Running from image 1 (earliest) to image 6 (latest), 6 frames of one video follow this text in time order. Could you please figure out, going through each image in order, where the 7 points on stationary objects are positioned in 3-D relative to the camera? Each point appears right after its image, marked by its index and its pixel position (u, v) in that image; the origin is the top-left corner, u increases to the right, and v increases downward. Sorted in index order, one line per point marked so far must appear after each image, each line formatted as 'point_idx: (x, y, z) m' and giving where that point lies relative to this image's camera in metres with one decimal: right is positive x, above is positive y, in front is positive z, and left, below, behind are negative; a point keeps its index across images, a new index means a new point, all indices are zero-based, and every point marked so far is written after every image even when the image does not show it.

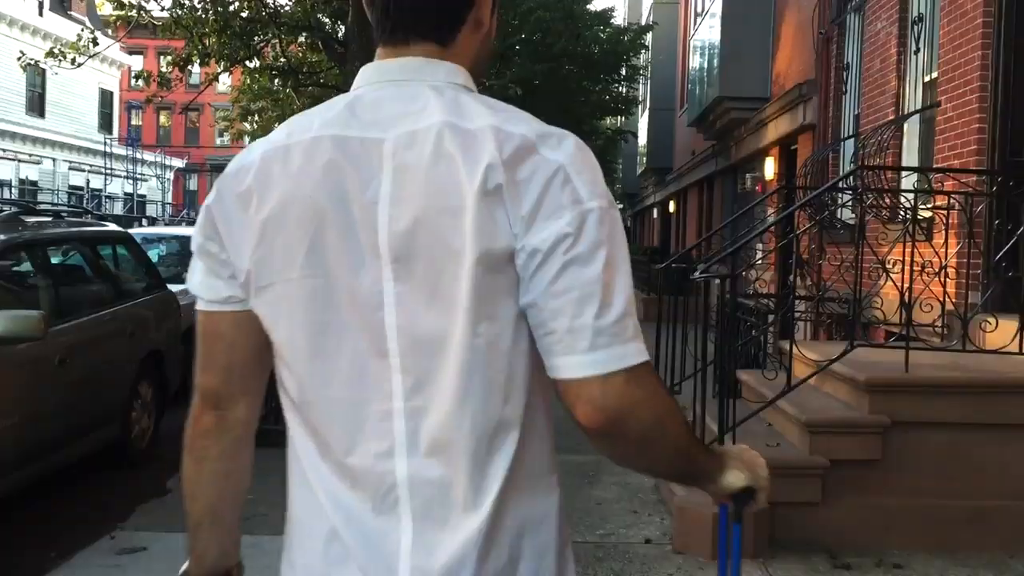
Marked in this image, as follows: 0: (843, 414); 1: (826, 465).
0: (+1.7, -0.6, +4.8) m
1: (+1.5, -0.9, +4.7) m
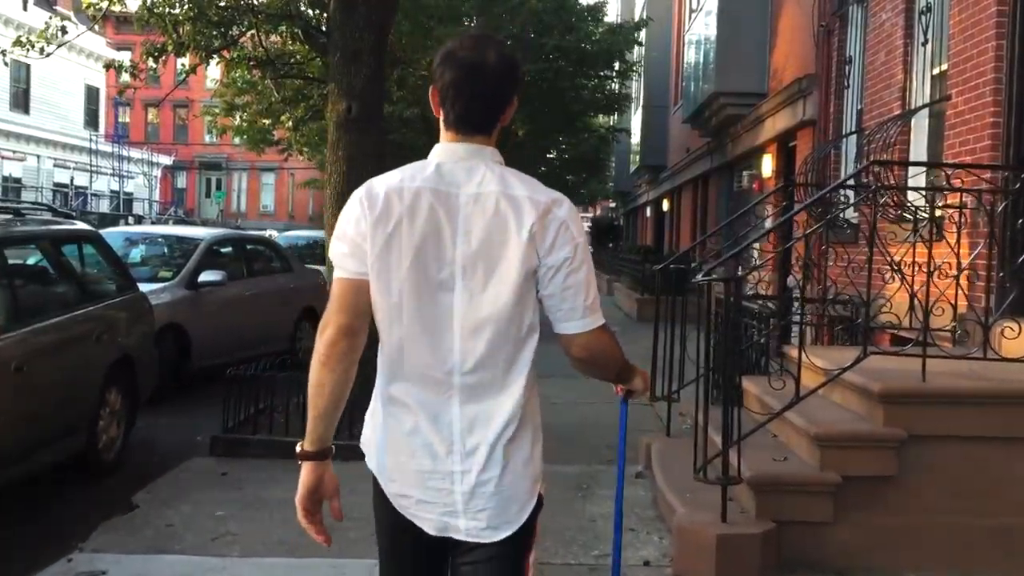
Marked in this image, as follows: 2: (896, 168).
0: (+1.6, -0.7, +4.5) m
1: (+1.5, -0.9, +4.4) m
2: (+2.9, +0.9, +7.2) m
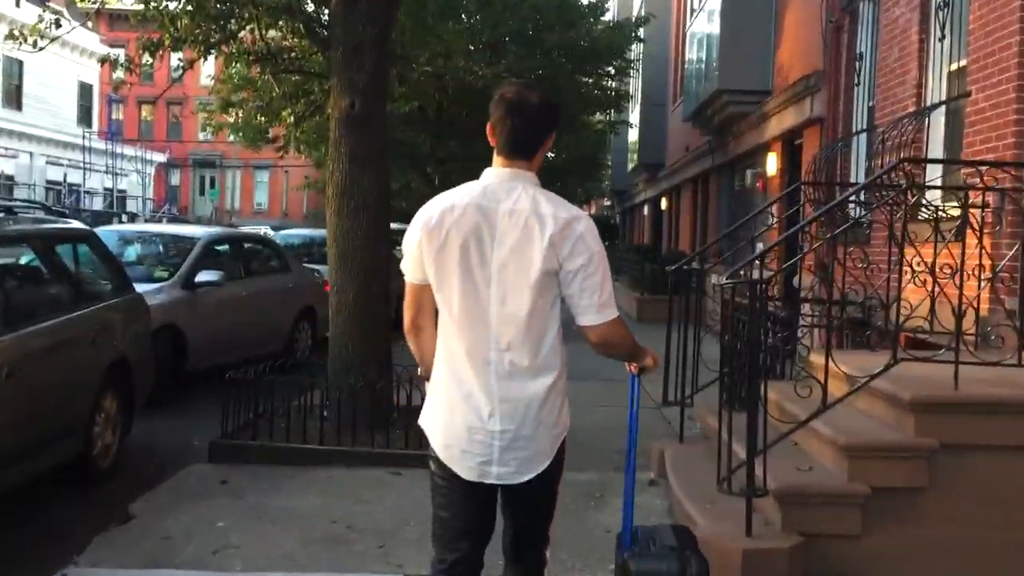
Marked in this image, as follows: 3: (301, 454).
0: (+1.7, -0.7, +4.3) m
1: (+1.6, -0.9, +4.2) m
2: (+2.9, +0.9, +7.0) m
3: (-1.4, -1.1, +6.3) m
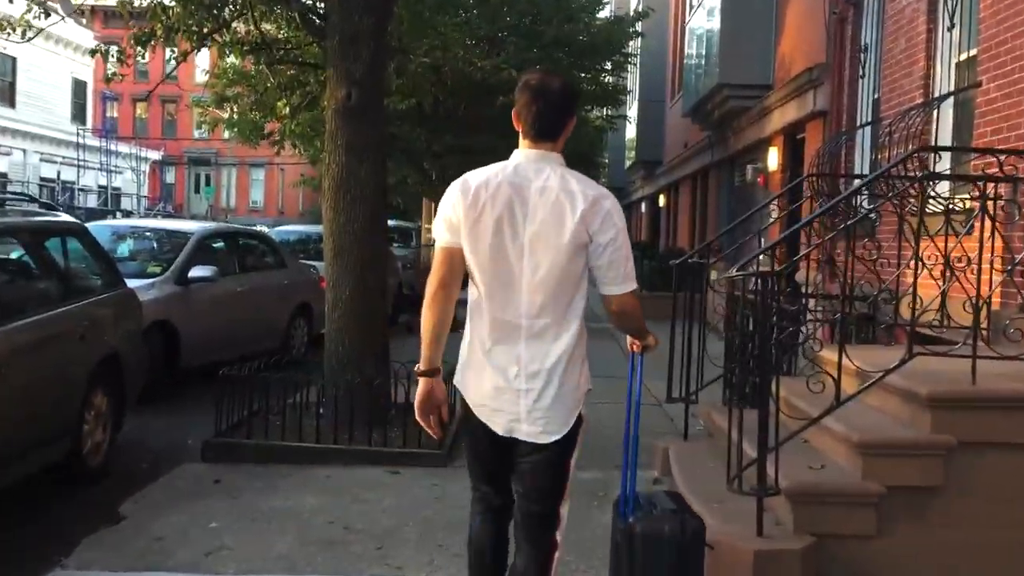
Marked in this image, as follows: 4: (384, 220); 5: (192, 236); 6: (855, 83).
0: (+1.7, -0.6, +4.2) m
1: (+1.6, -0.9, +4.1) m
2: (+2.9, +0.9, +6.9) m
3: (-1.4, -1.1, +6.1) m
4: (-0.9, +0.5, +7.0) m
5: (-3.2, +0.5, +9.7) m
6: (+3.3, +2.0, +9.2) m
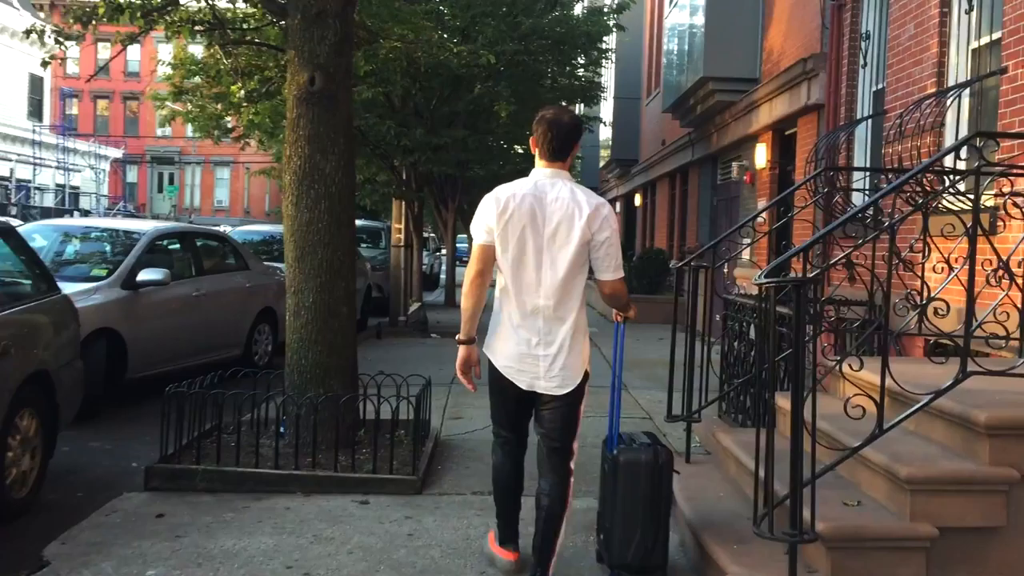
0: (+1.7, -0.7, +3.6) m
1: (+1.5, -0.9, +3.5) m
2: (+2.8, +0.9, +6.3) m
3: (-1.5, -1.1, +5.5) m
4: (-1.1, +0.5, +6.3) m
5: (-3.4, +0.5, +8.9) m
6: (+3.1, +1.9, +8.6) m
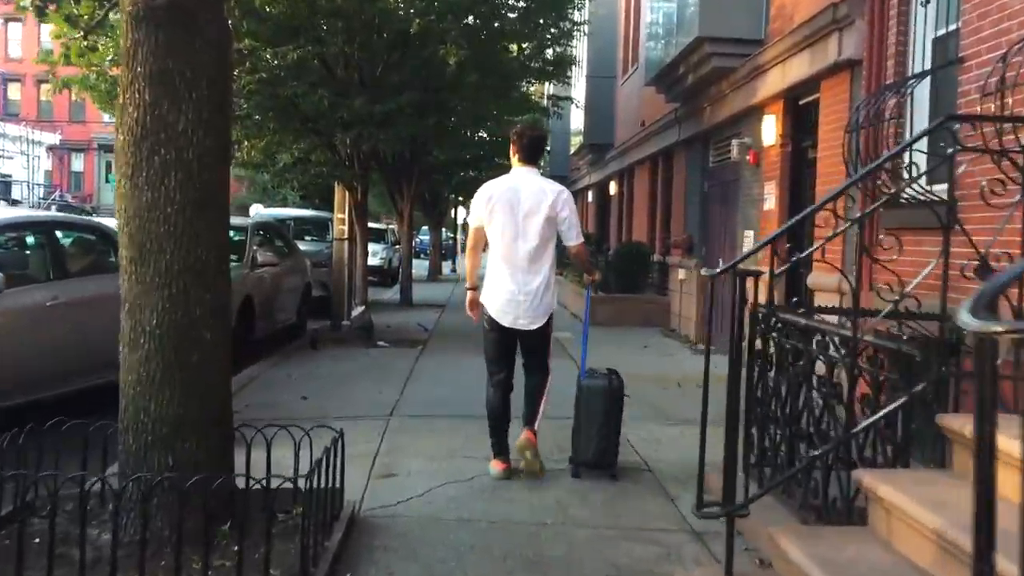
0: (+1.5, -0.8, +1.7) m
1: (+1.4, -1.0, +1.5) m
2: (+2.6, +0.8, +4.4) m
3: (-1.7, -1.2, +3.4) m
4: (-1.3, +0.4, +4.3) m
5: (-3.8, +0.4, +6.8) m
6: (+2.8, +1.9, +6.7) m
